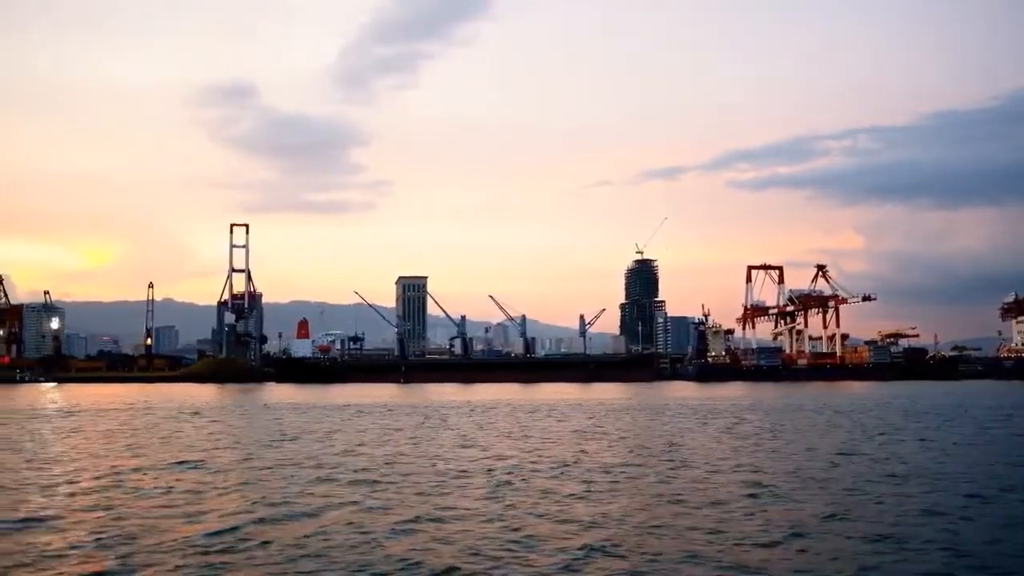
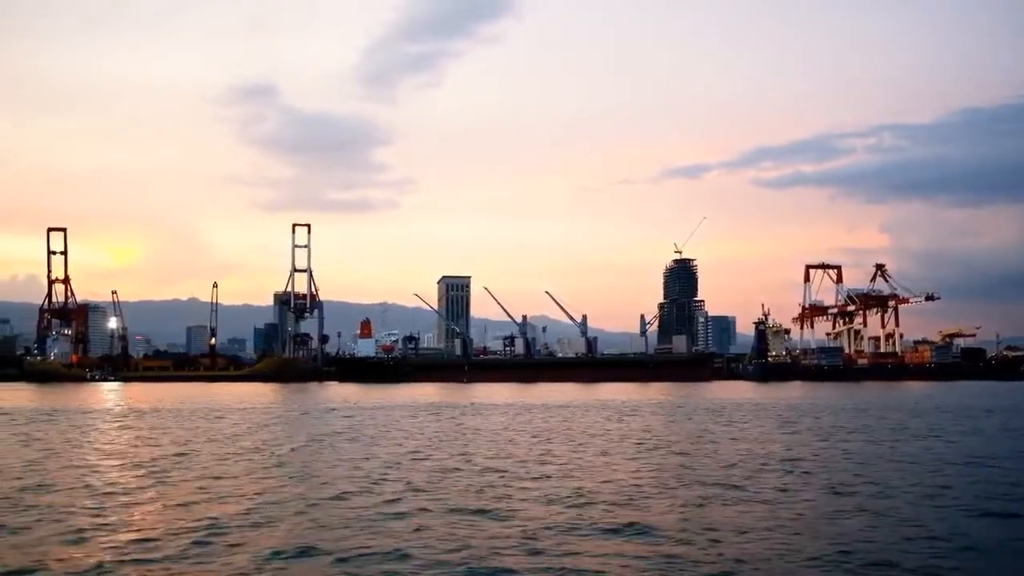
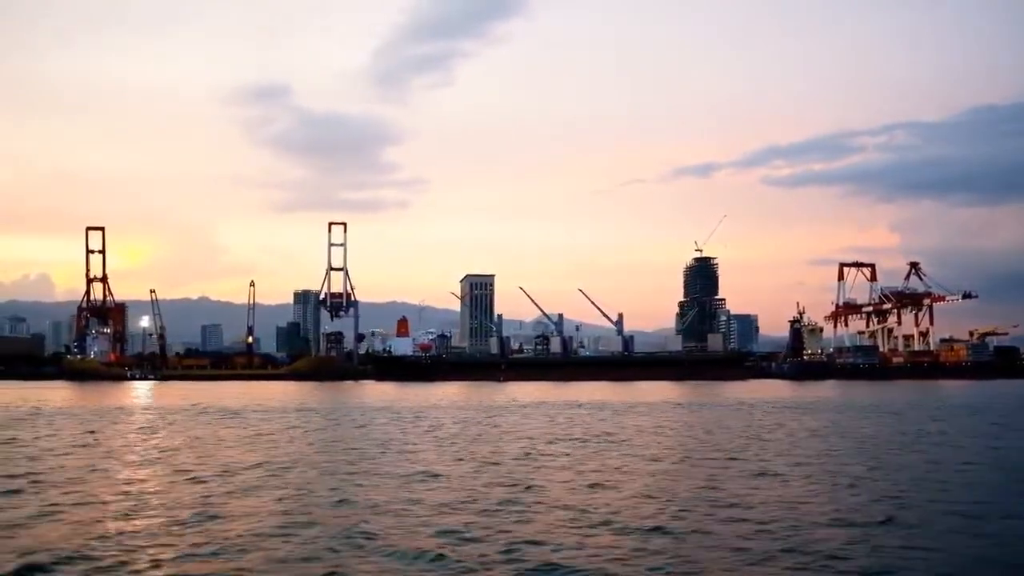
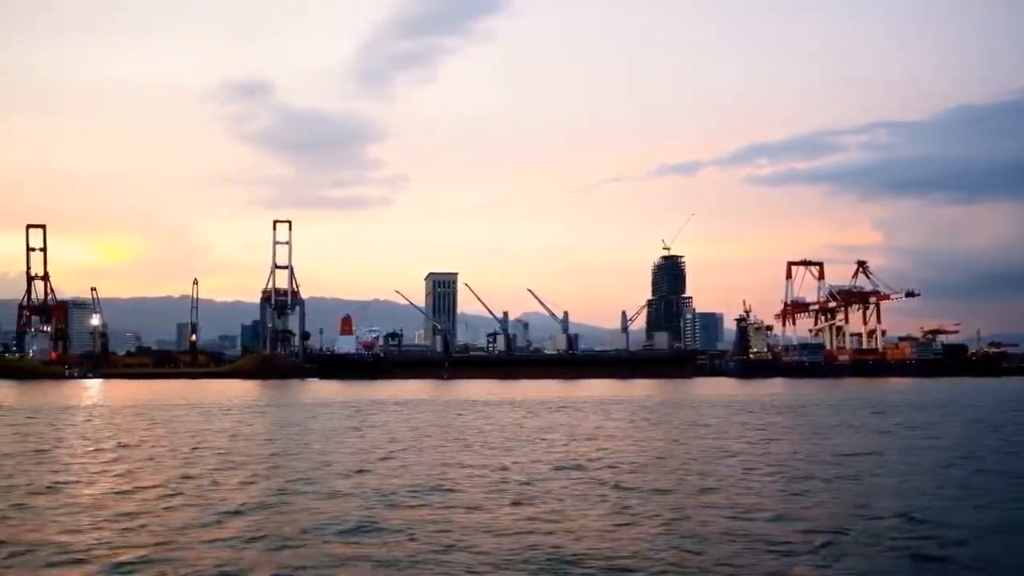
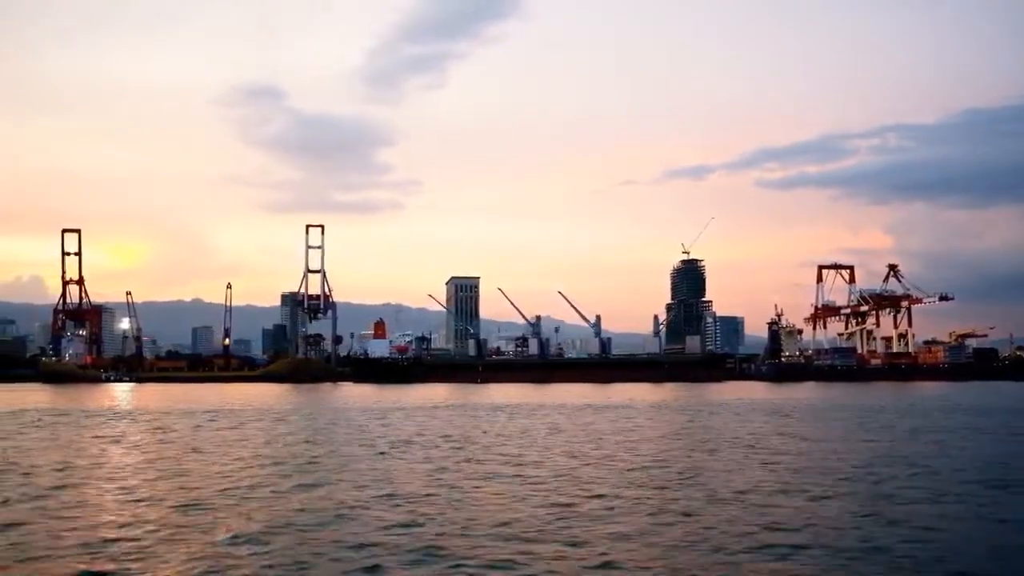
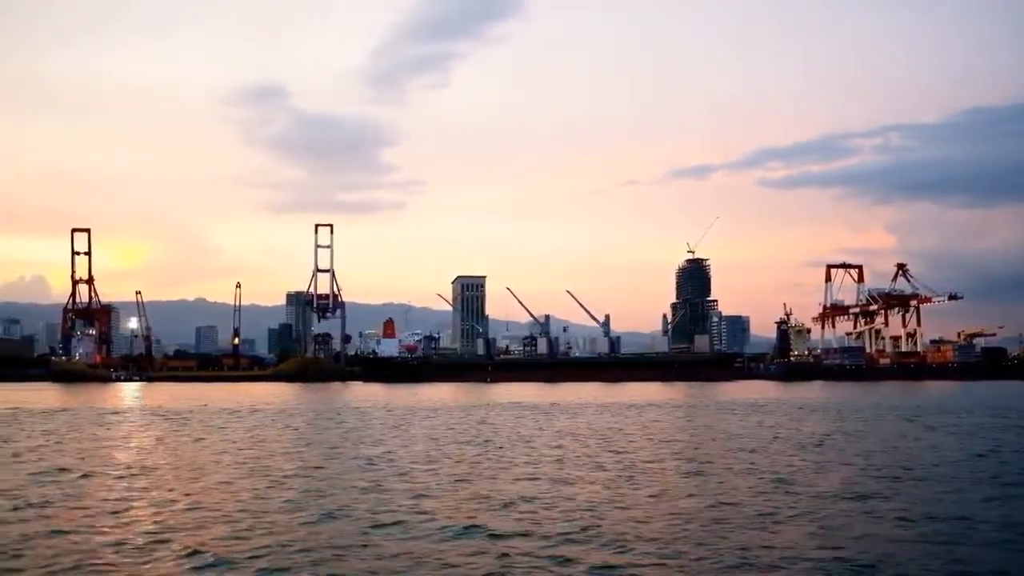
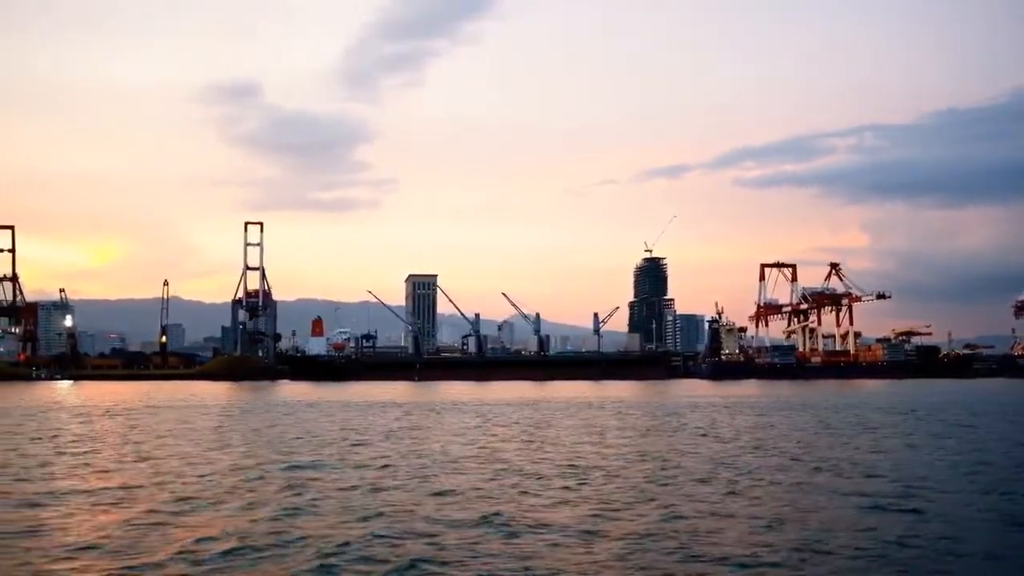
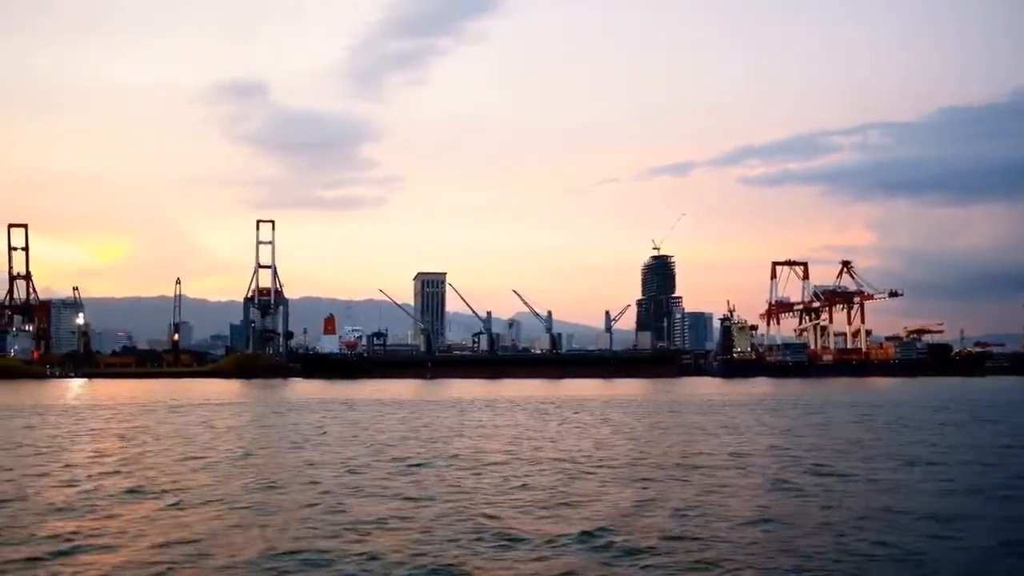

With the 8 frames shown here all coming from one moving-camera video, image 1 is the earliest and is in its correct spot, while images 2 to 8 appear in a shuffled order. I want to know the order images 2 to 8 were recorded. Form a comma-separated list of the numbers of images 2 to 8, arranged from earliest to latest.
7, 8, 4, 2, 5, 6, 3
